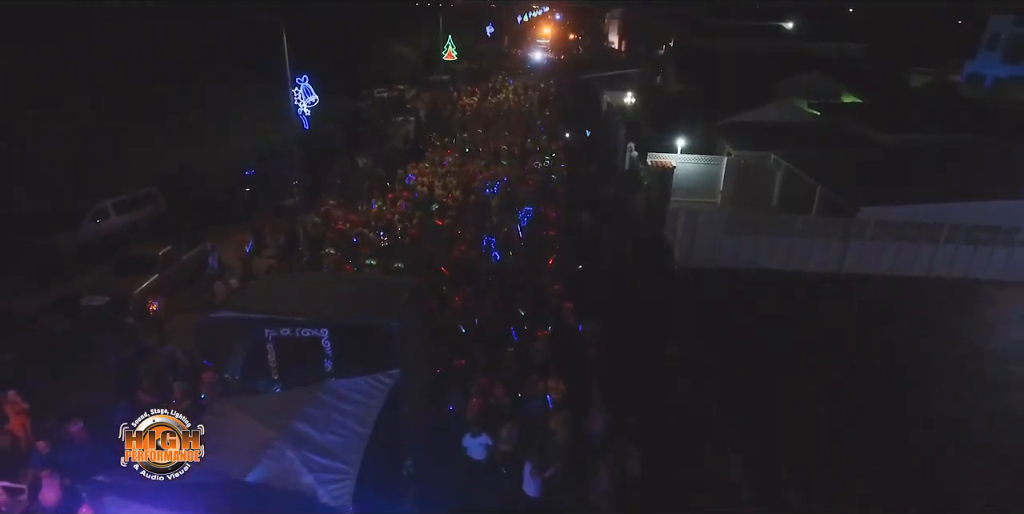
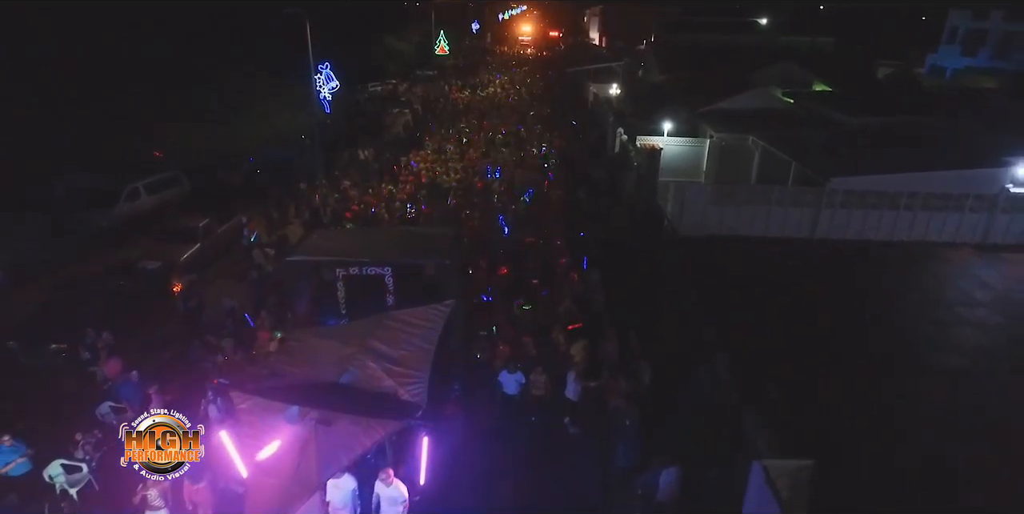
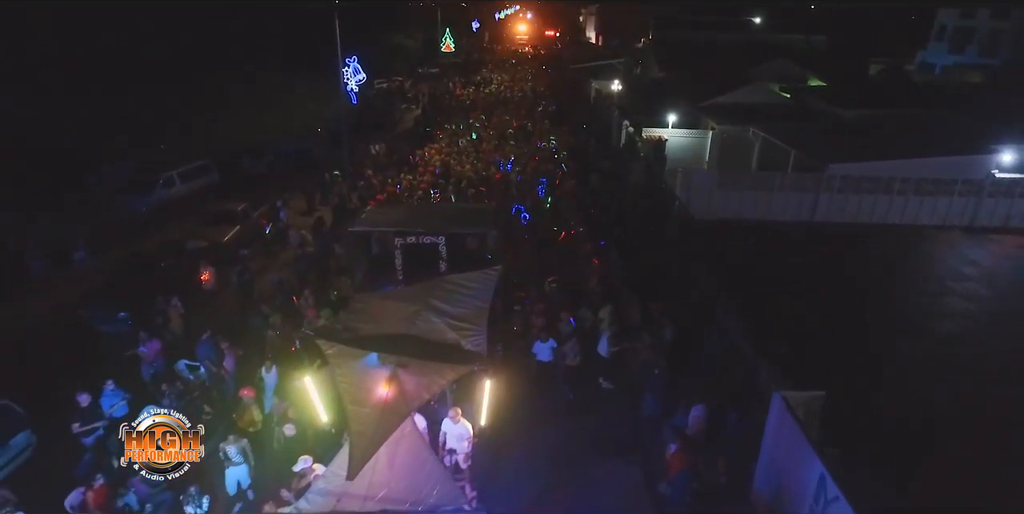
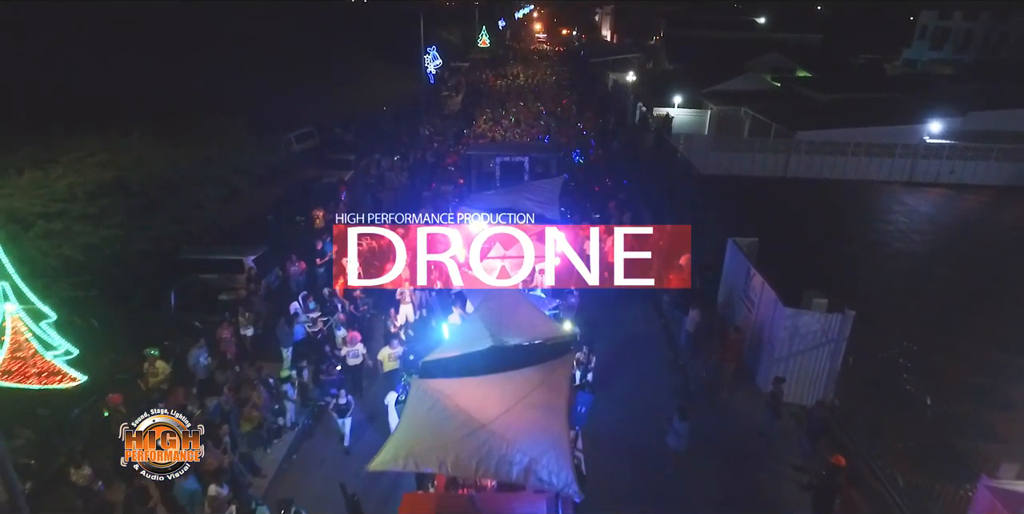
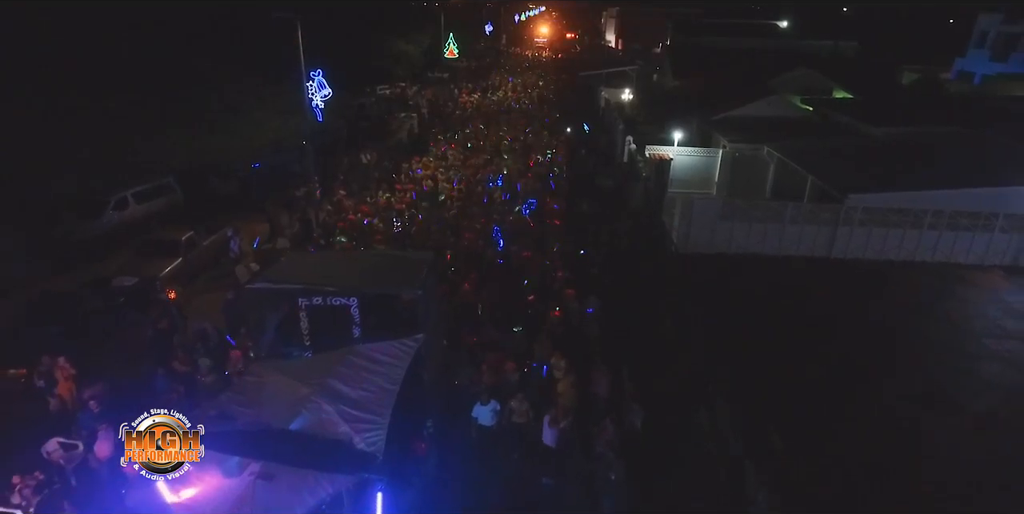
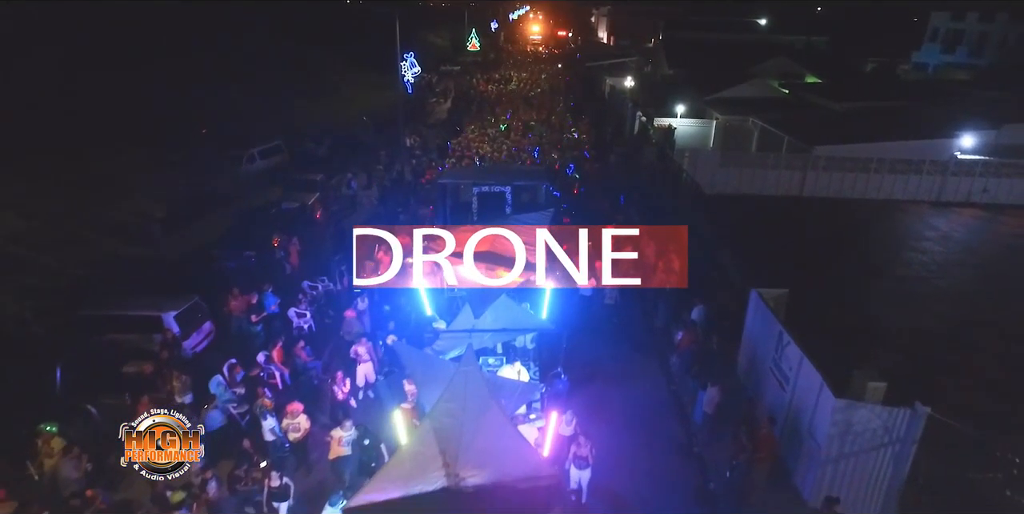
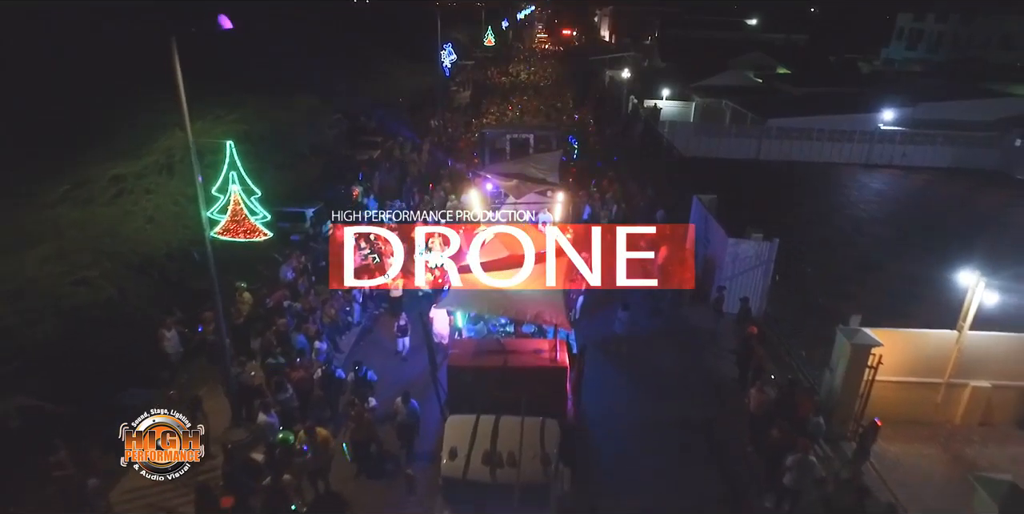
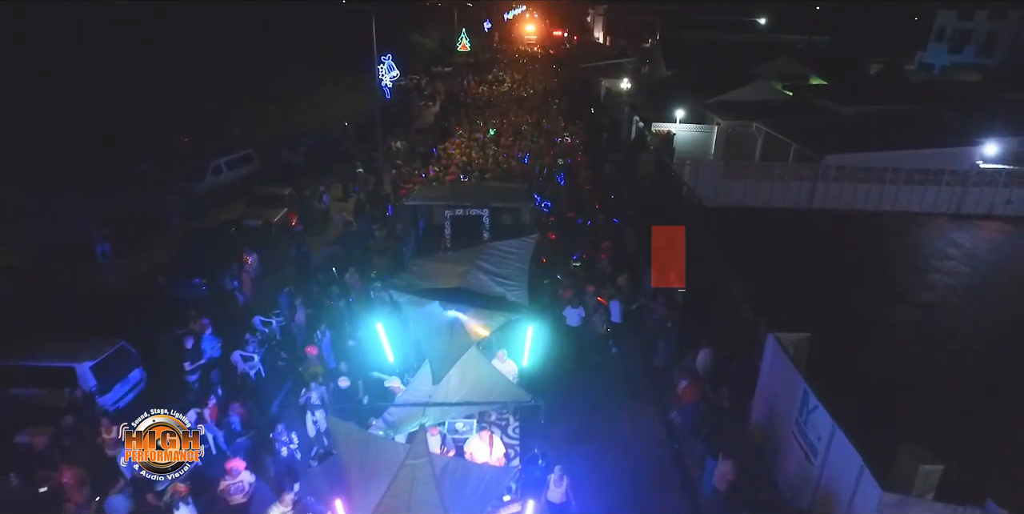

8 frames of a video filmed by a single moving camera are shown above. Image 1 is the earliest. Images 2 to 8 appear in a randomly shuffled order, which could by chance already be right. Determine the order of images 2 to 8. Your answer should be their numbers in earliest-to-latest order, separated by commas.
5, 2, 3, 8, 6, 4, 7
